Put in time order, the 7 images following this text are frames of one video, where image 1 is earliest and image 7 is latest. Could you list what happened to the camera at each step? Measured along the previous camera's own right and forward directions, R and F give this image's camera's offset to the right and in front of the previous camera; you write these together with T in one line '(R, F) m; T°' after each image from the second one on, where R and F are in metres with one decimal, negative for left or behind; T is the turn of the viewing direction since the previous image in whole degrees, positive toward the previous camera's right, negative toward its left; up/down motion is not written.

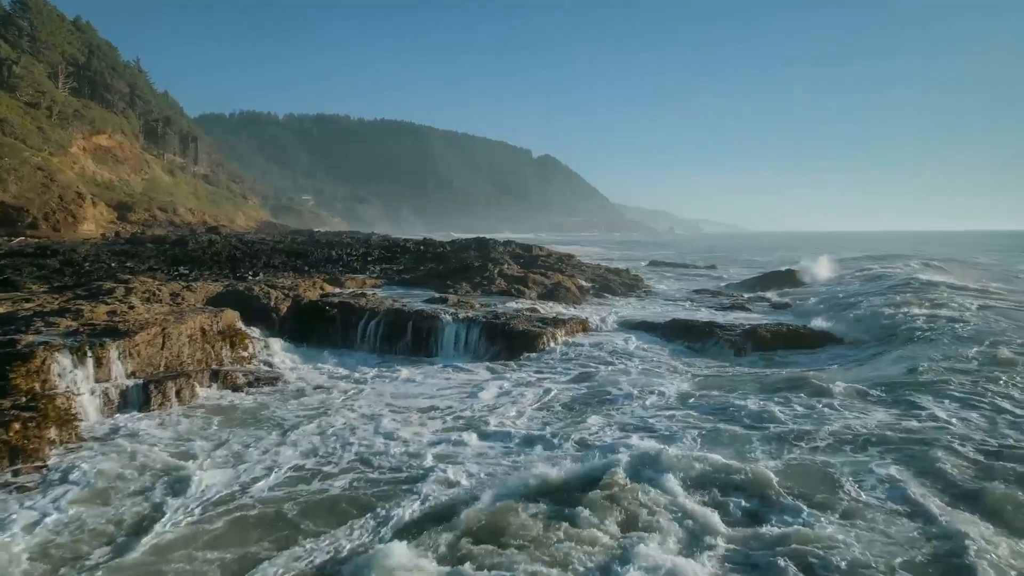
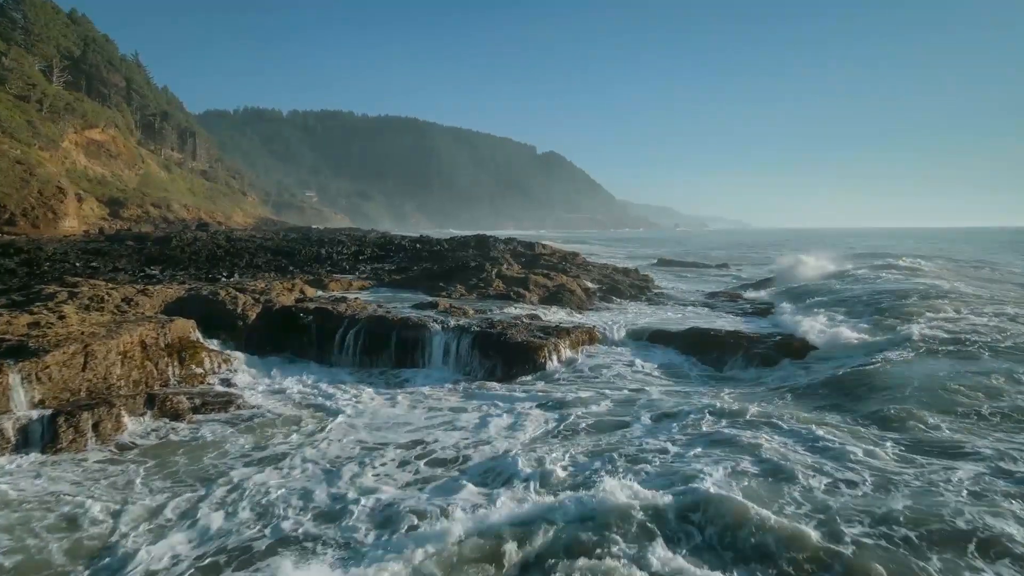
(+0.2, +1.8) m; 0°
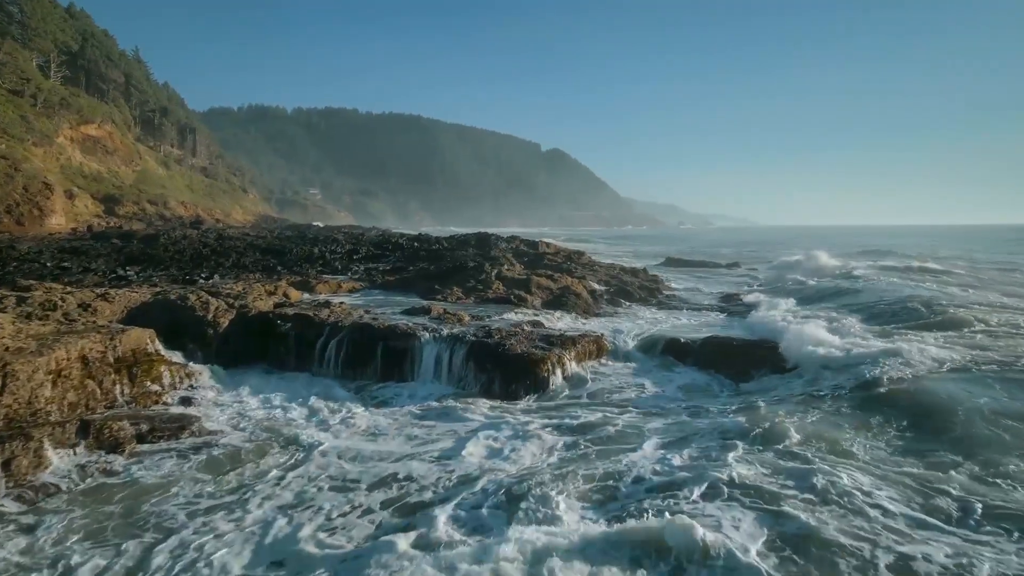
(+0.1, +1.4) m; 0°
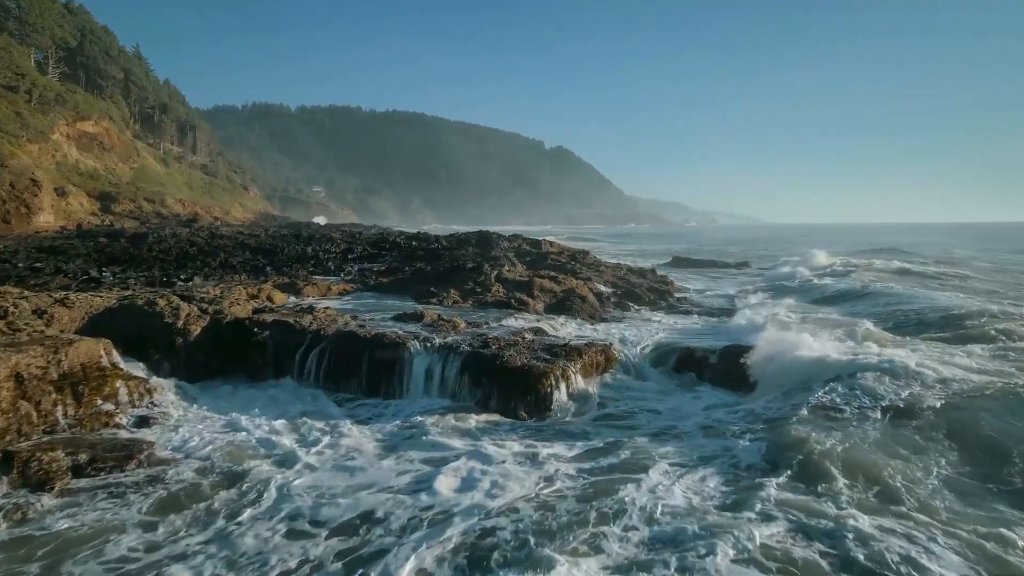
(+0.1, +1.2) m; 0°
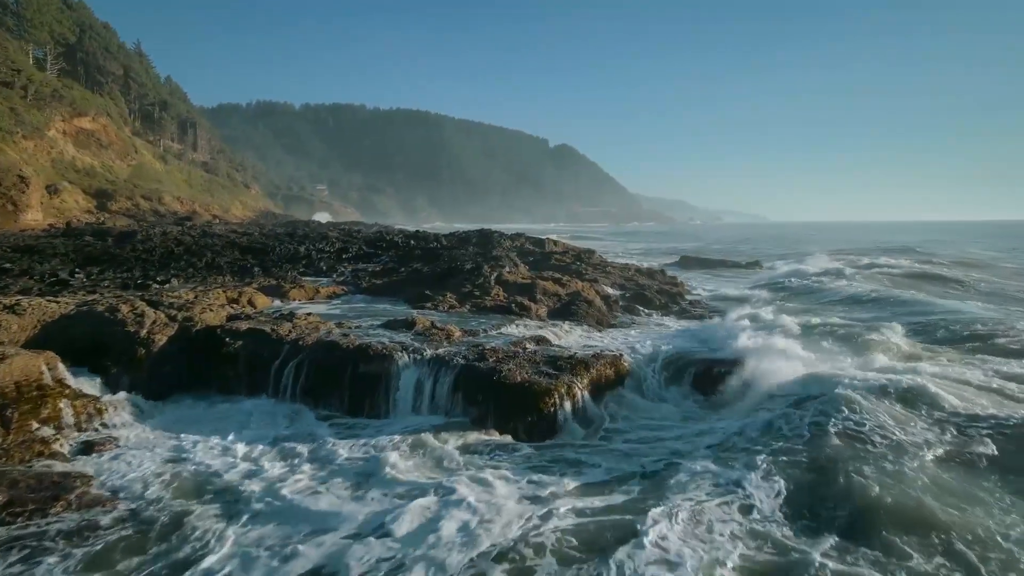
(+0.1, +1.2) m; 0°
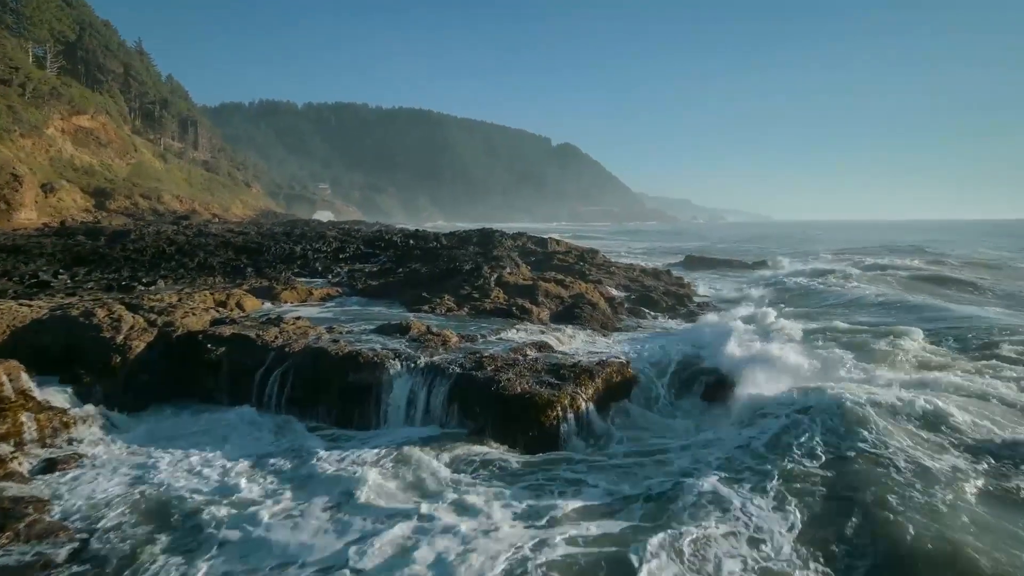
(0.0, +0.6) m; 0°
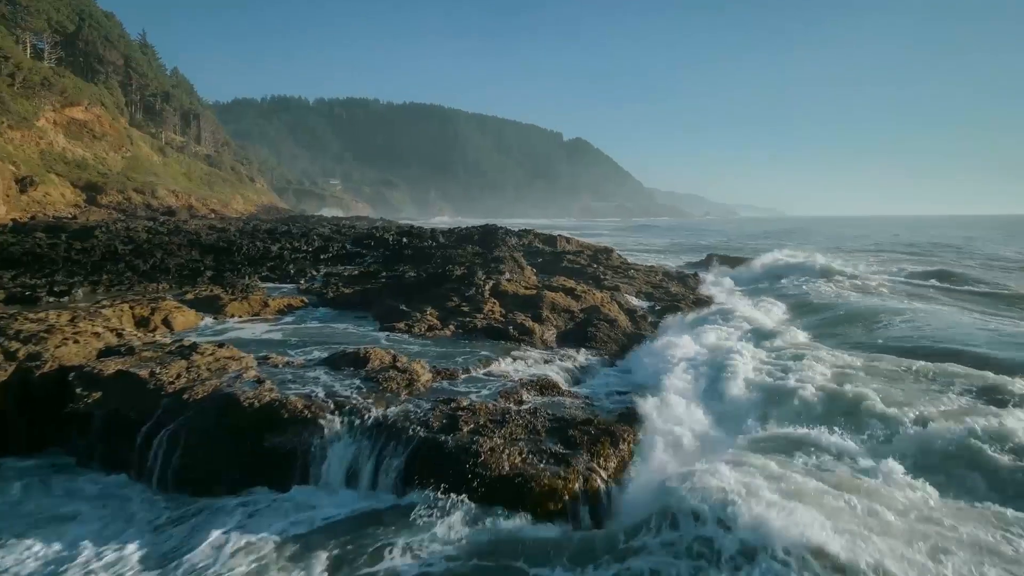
(+0.3, +2.8) m; -1°
